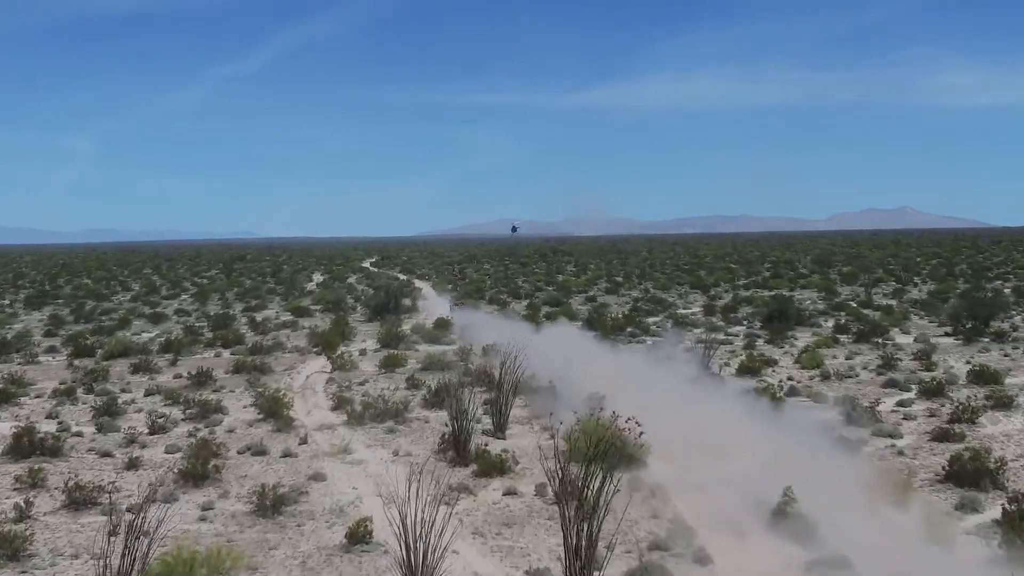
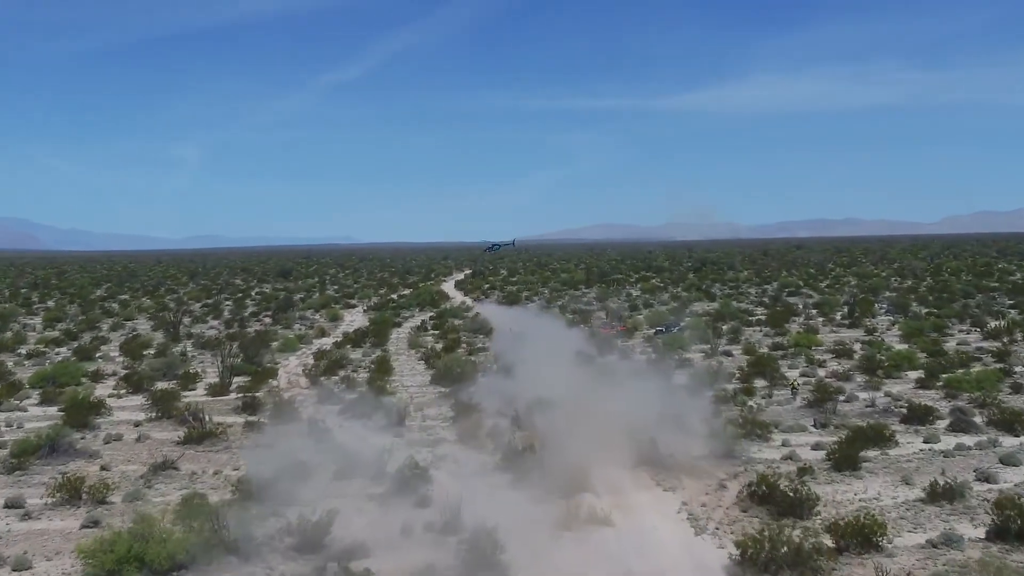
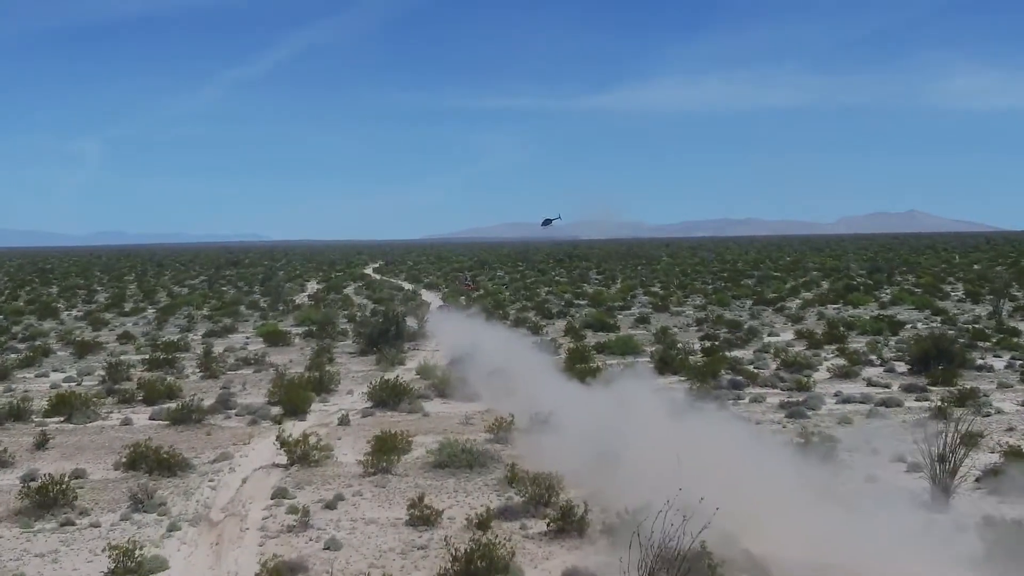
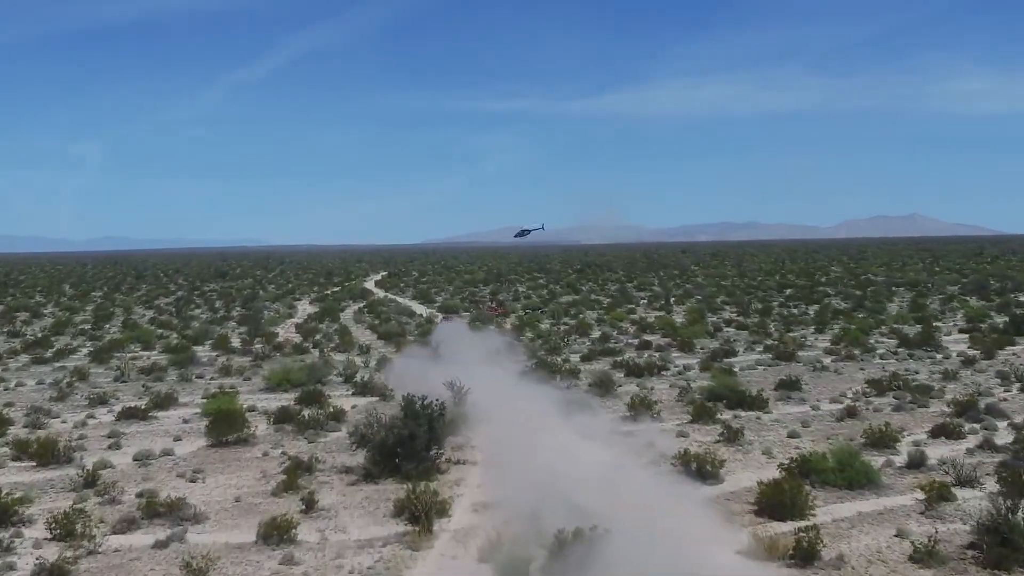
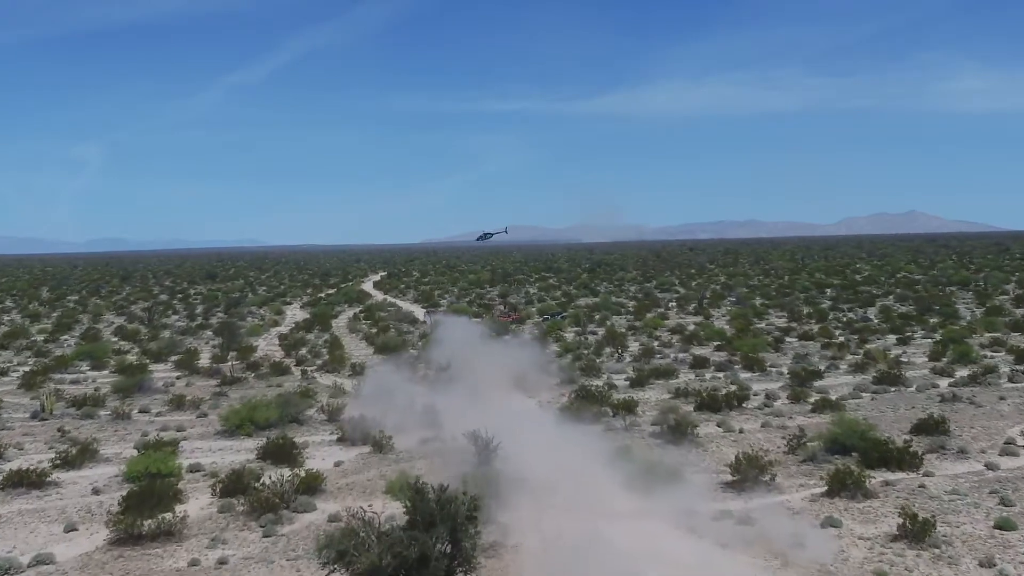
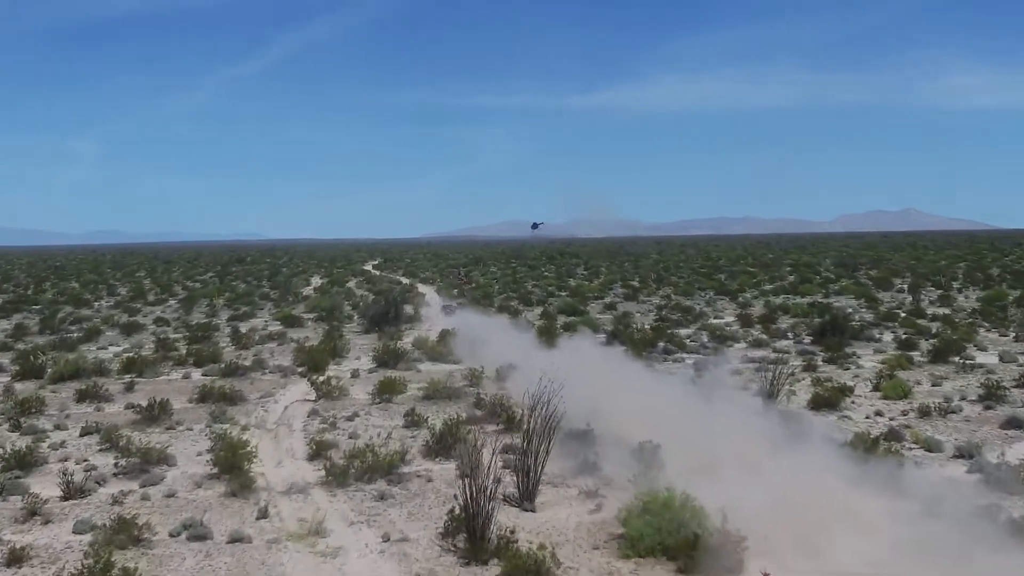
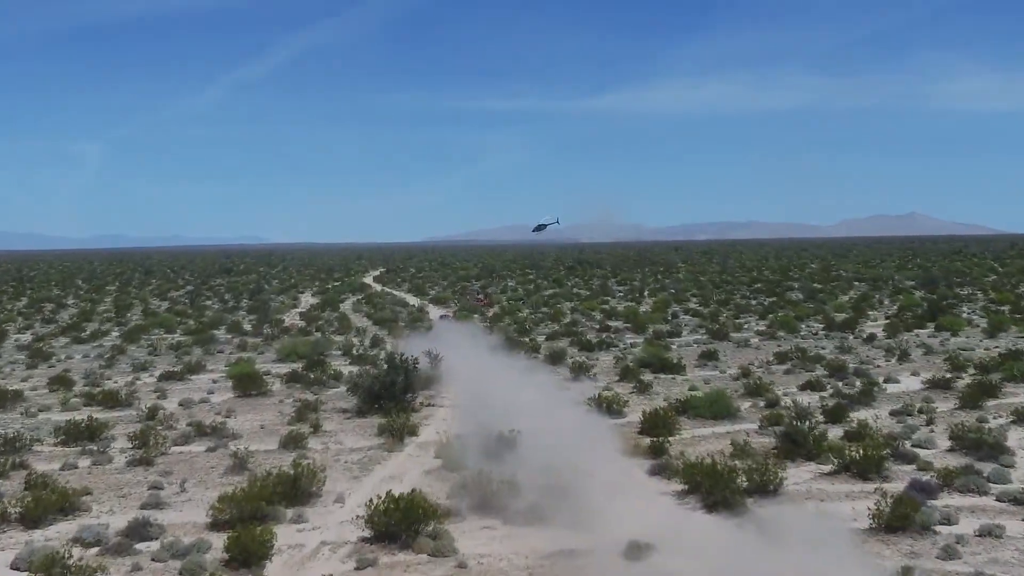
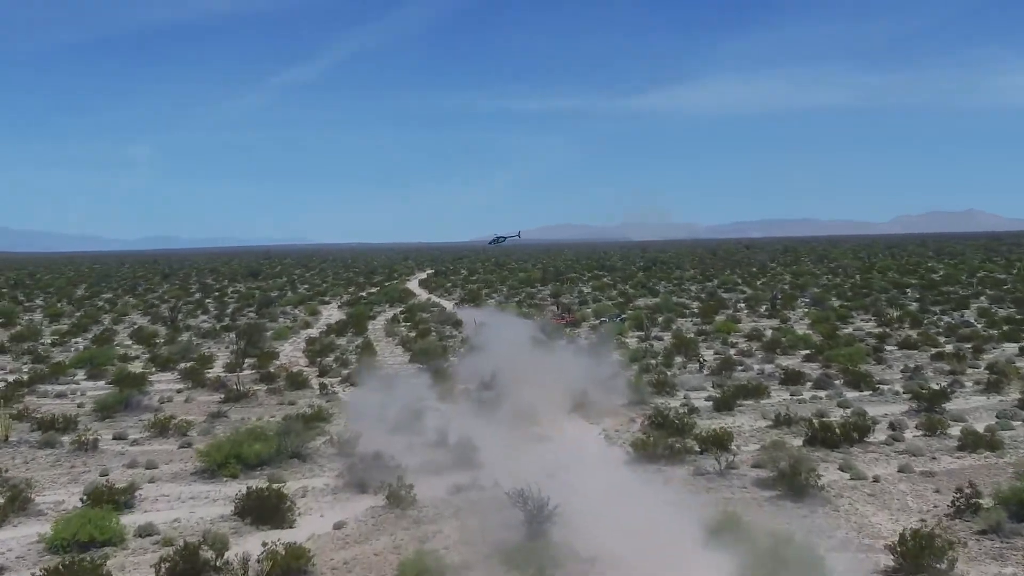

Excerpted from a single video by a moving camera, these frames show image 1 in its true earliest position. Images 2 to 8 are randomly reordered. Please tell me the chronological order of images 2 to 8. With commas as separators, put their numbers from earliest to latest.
6, 3, 7, 4, 5, 8, 2
